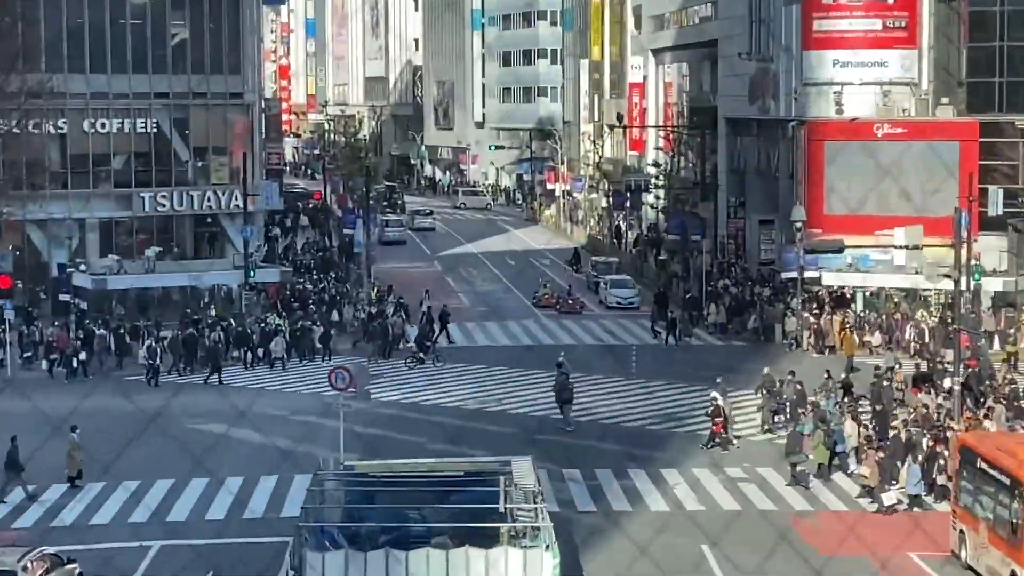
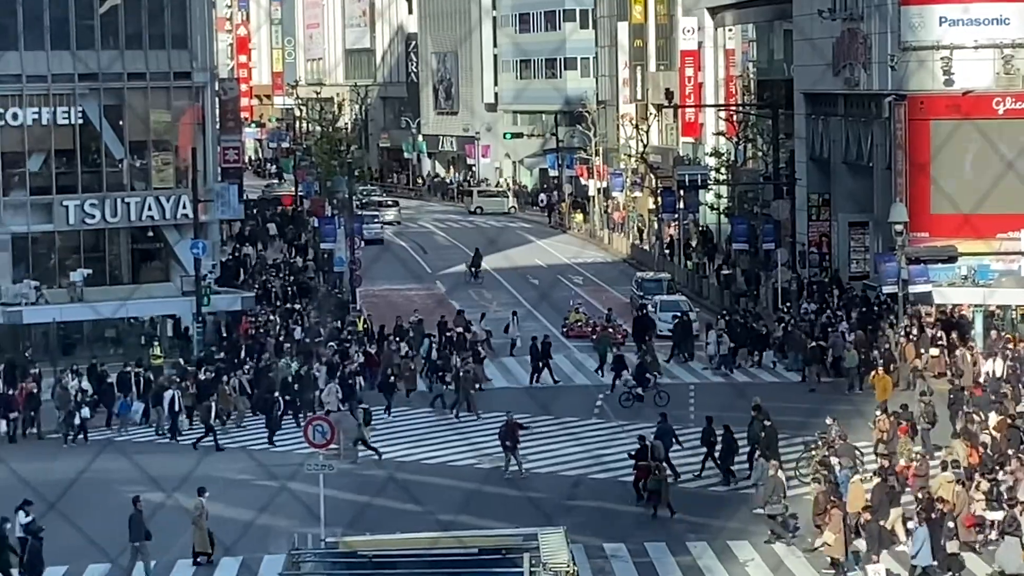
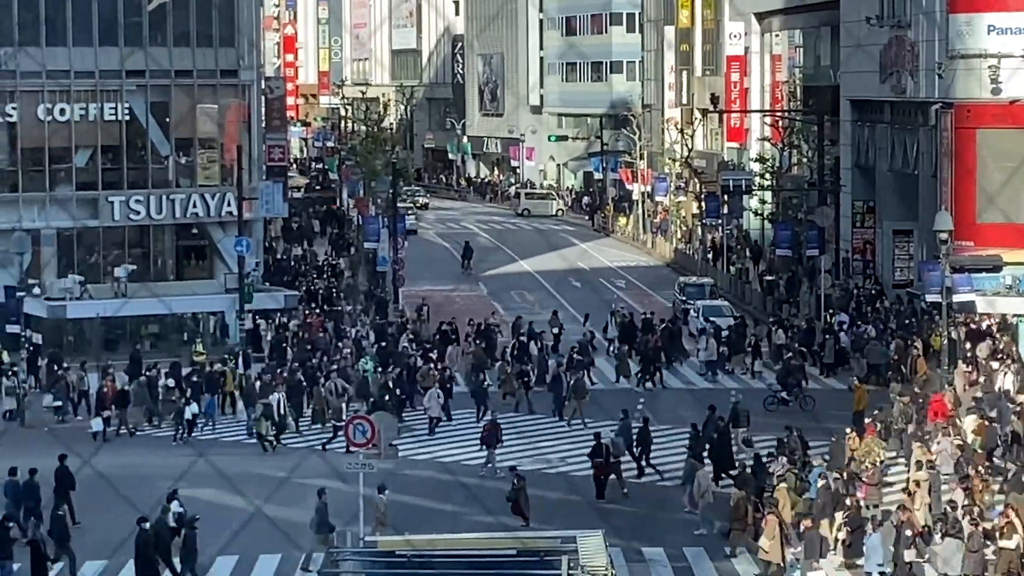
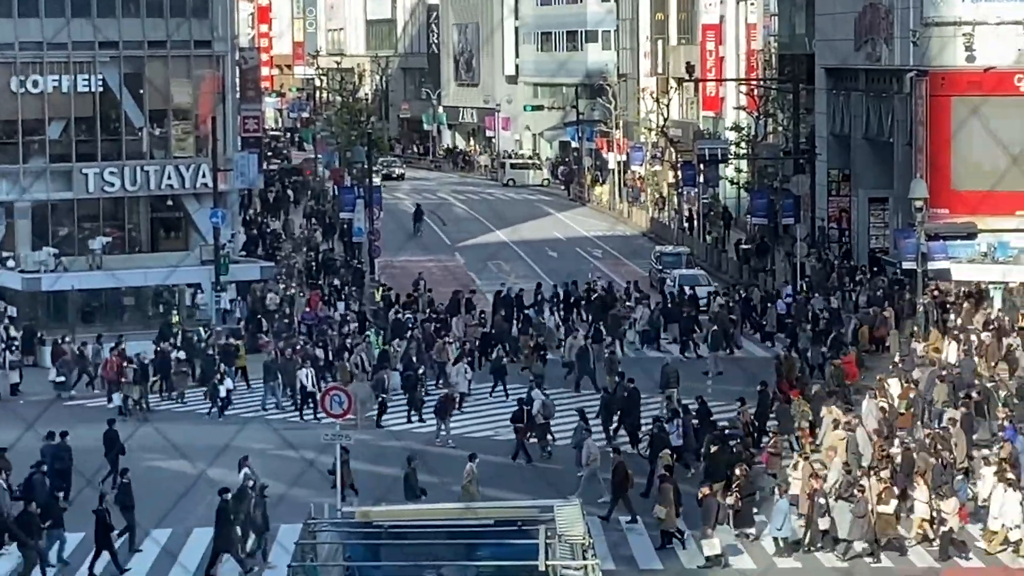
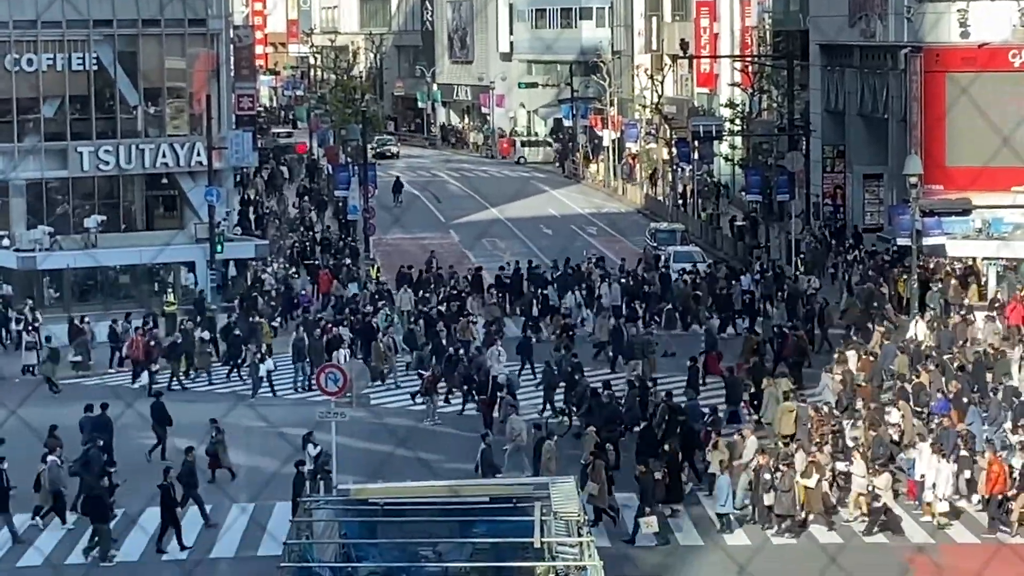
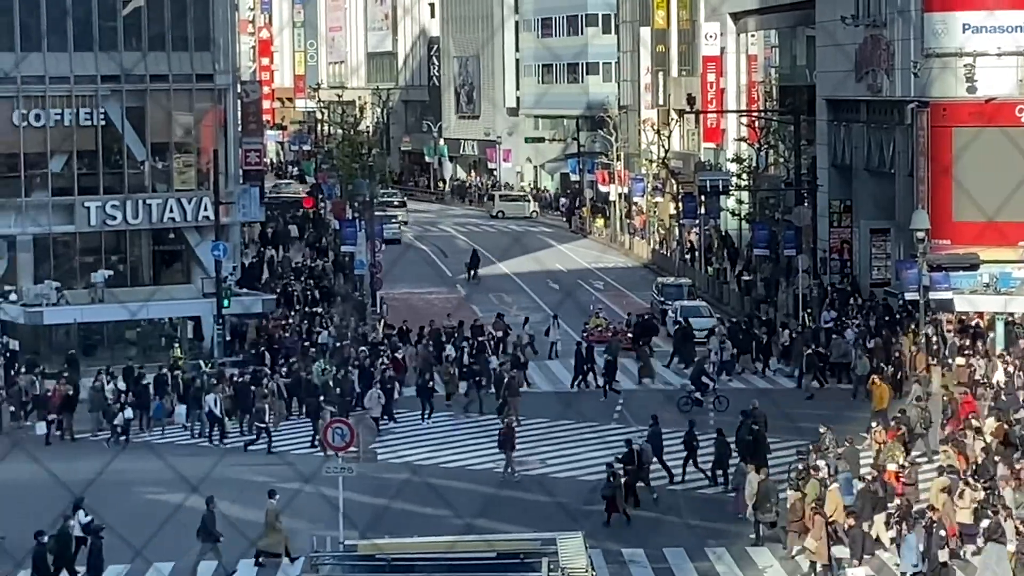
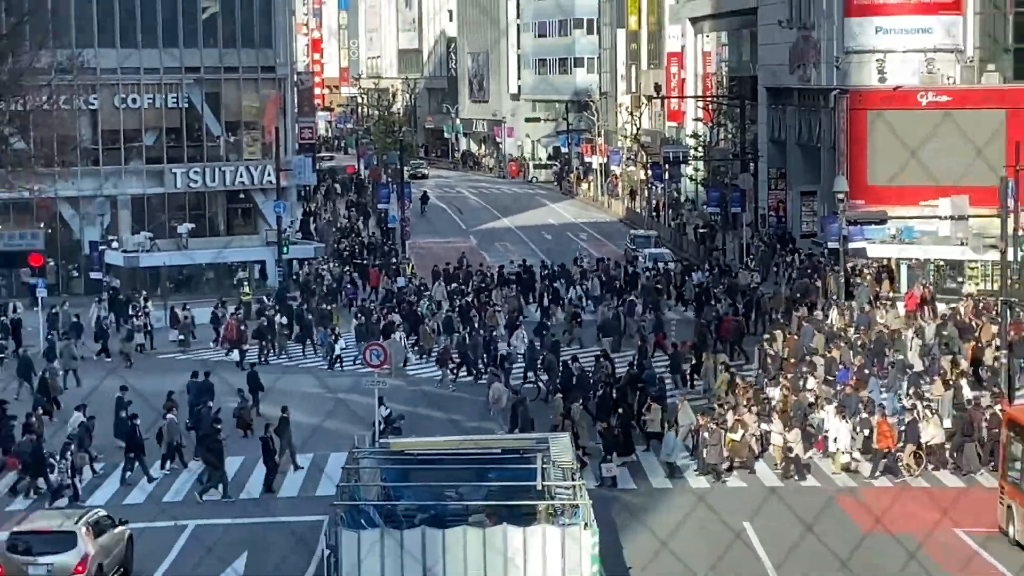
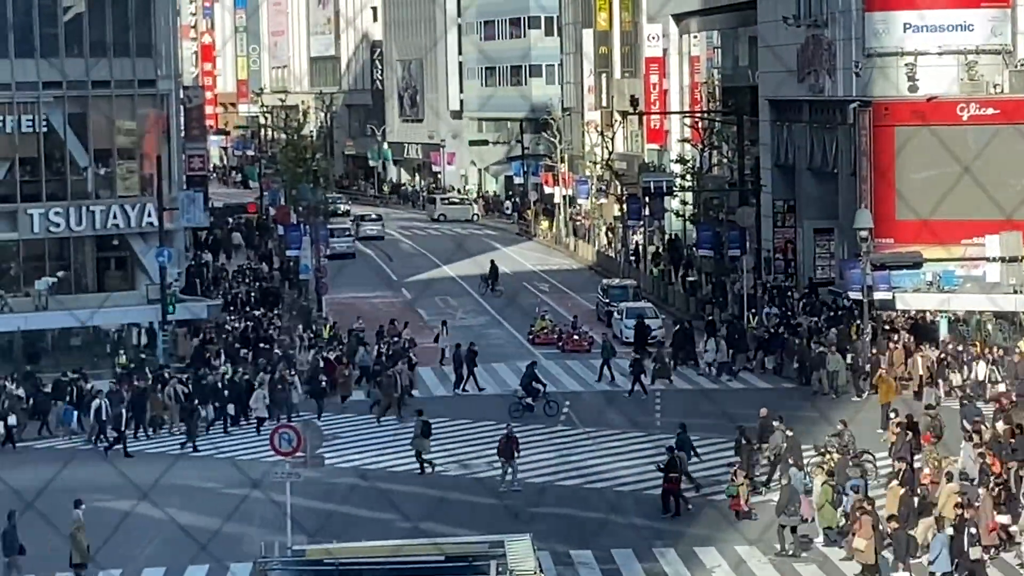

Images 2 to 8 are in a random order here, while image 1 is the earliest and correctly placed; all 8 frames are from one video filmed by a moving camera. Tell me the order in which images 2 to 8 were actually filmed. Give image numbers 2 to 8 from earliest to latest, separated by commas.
8, 2, 6, 3, 4, 5, 7
